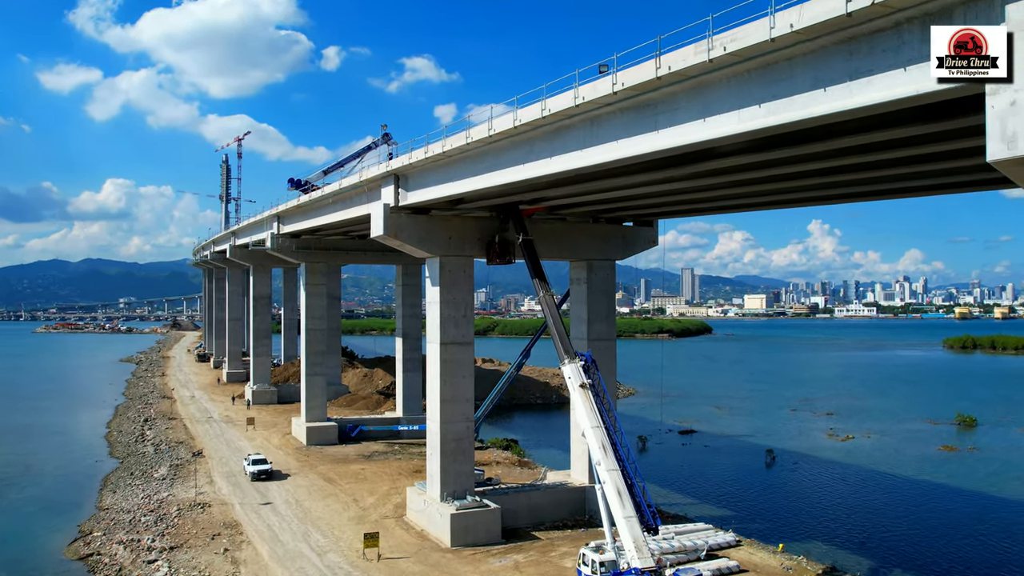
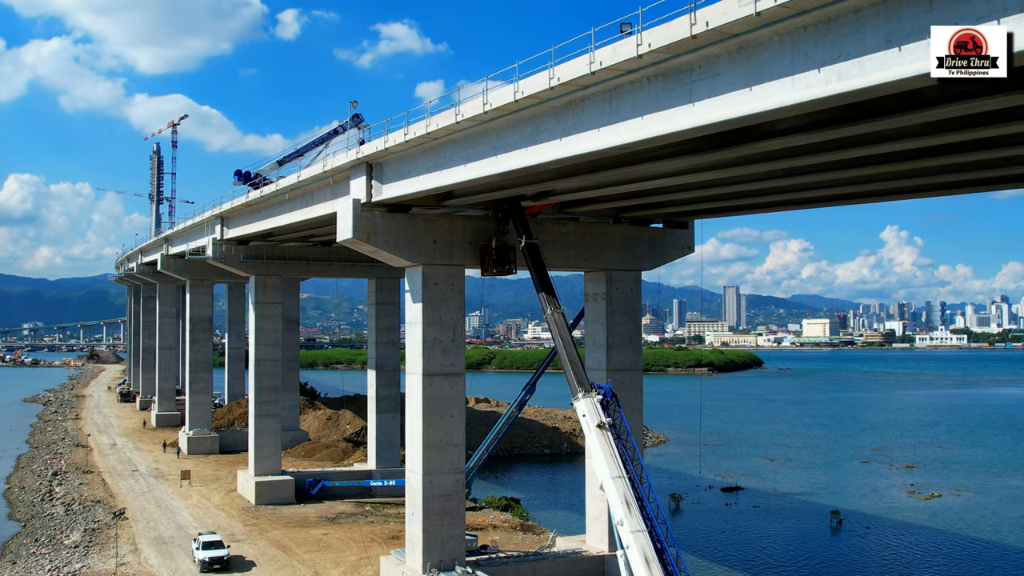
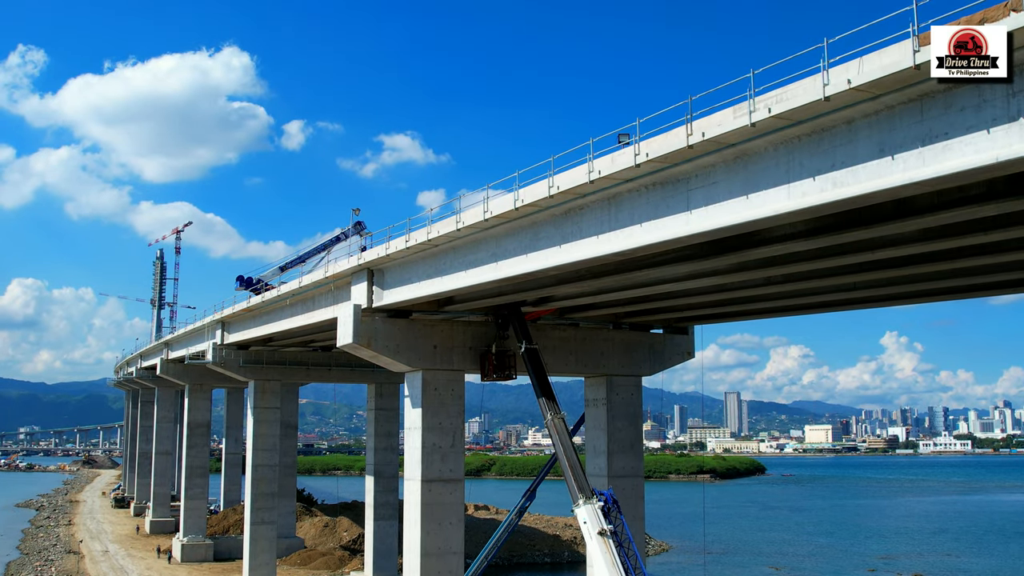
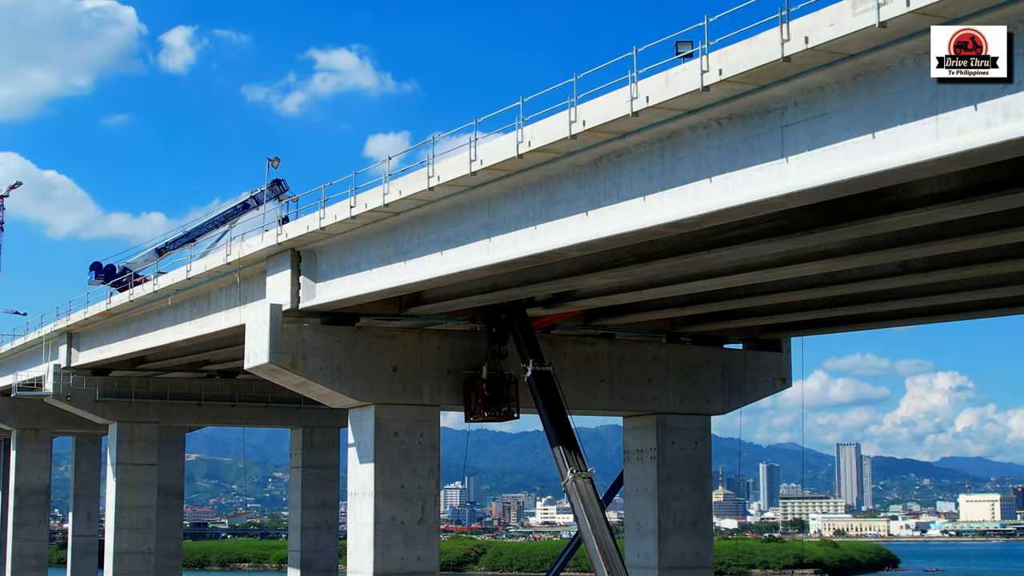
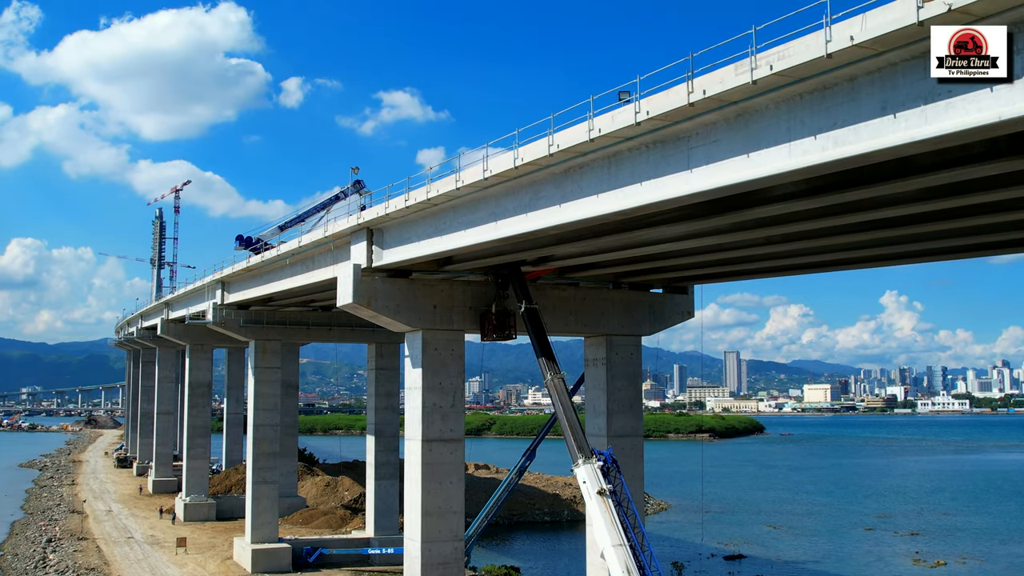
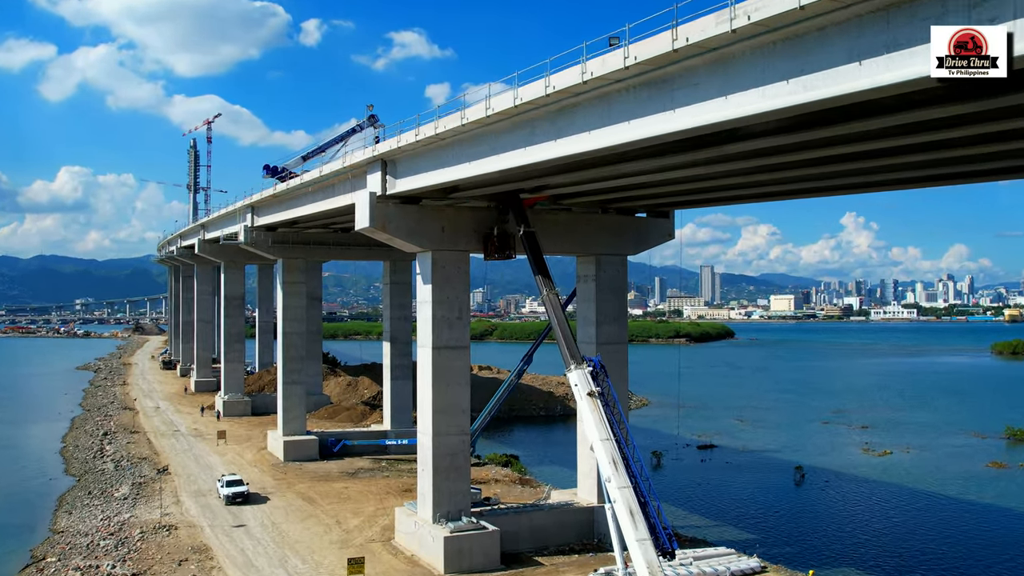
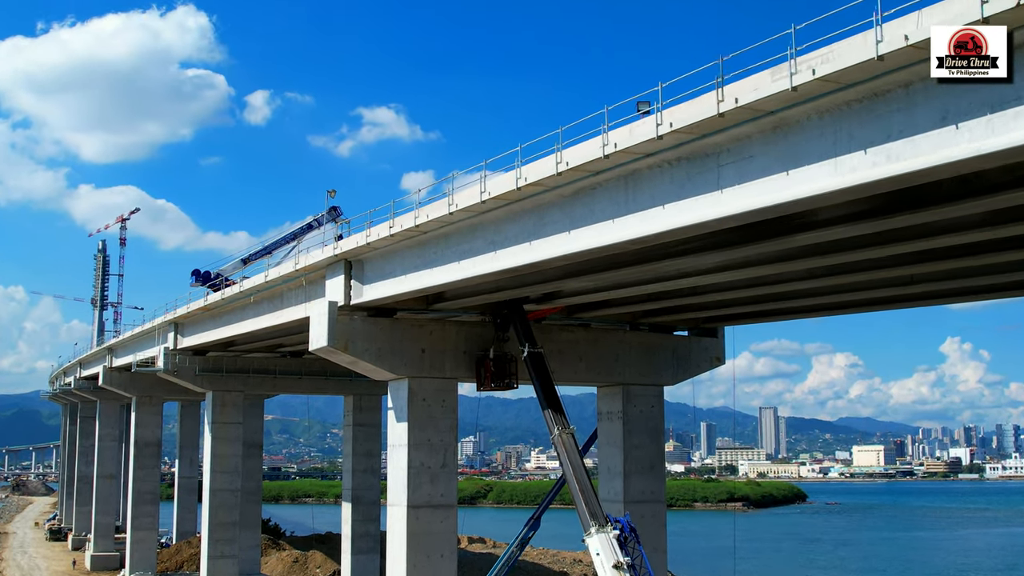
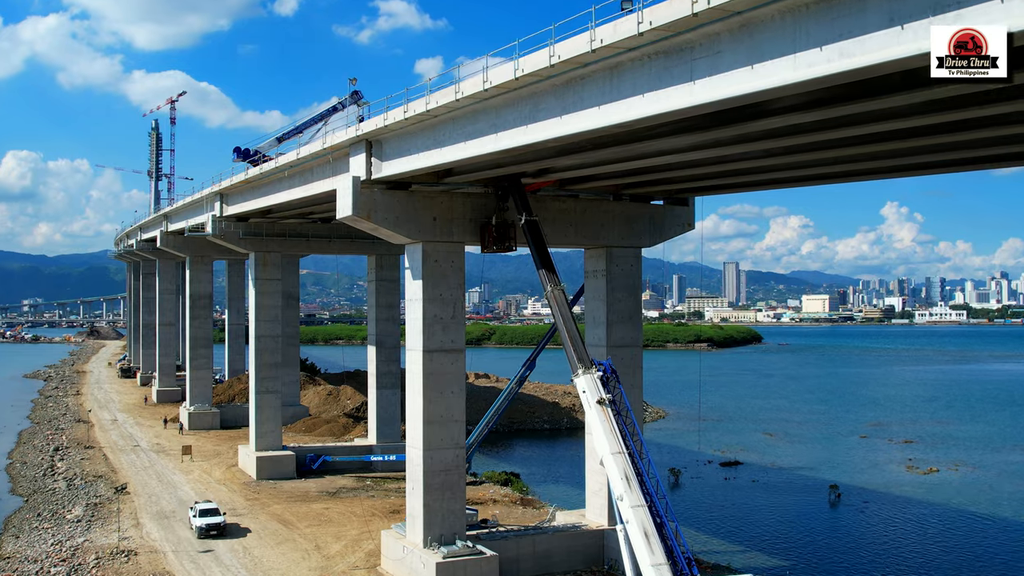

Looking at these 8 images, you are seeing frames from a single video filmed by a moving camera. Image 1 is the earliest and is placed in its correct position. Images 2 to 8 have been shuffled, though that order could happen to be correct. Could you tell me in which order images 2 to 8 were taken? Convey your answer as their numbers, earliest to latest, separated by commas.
6, 8, 2, 5, 3, 7, 4
